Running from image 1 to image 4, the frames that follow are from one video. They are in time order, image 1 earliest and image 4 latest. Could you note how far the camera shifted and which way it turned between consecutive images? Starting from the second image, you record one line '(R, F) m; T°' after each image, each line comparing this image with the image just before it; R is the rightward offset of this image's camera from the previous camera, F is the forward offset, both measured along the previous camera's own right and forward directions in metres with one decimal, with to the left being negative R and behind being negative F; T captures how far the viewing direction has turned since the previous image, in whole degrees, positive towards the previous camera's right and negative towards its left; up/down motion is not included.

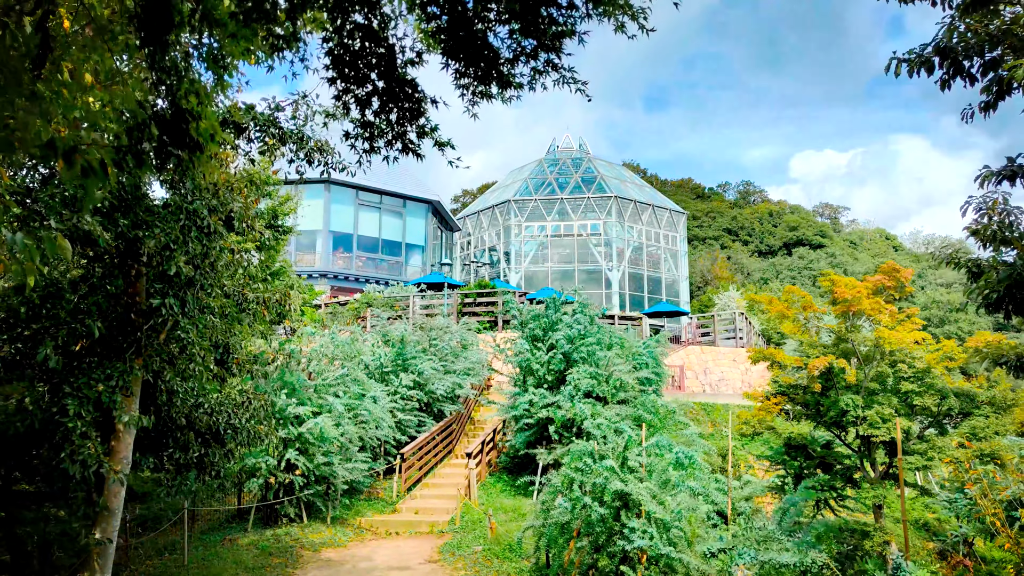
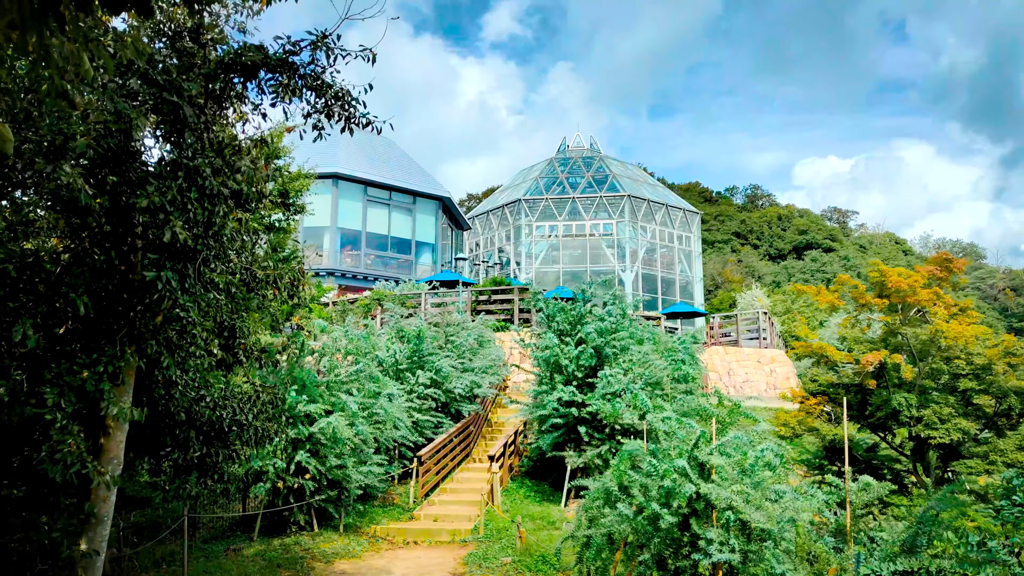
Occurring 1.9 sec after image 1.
(-0.4, +0.8) m; 0°
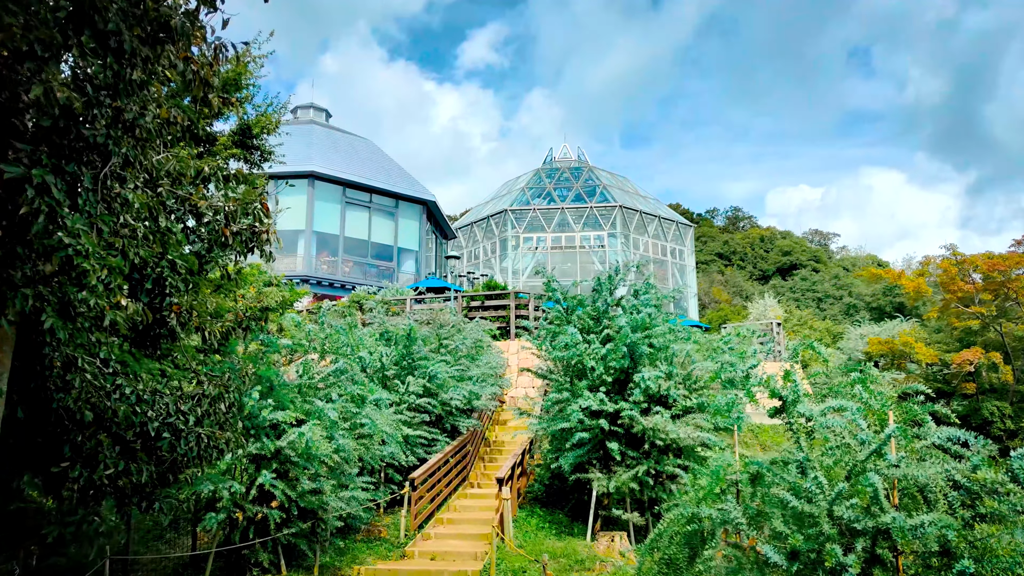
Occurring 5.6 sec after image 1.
(-0.6, +1.9) m; +2°
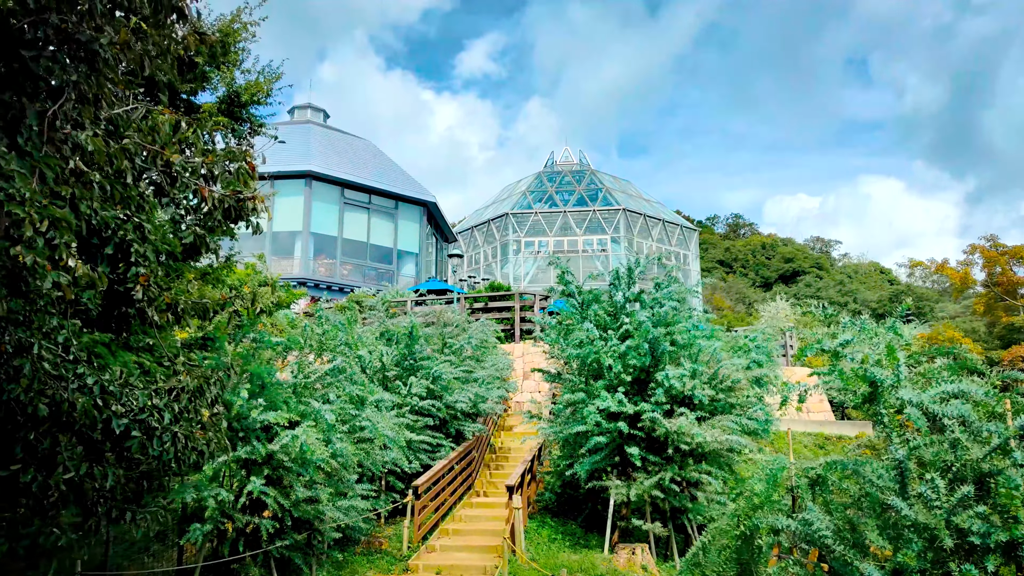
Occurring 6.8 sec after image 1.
(-0.2, +0.6) m; 0°
